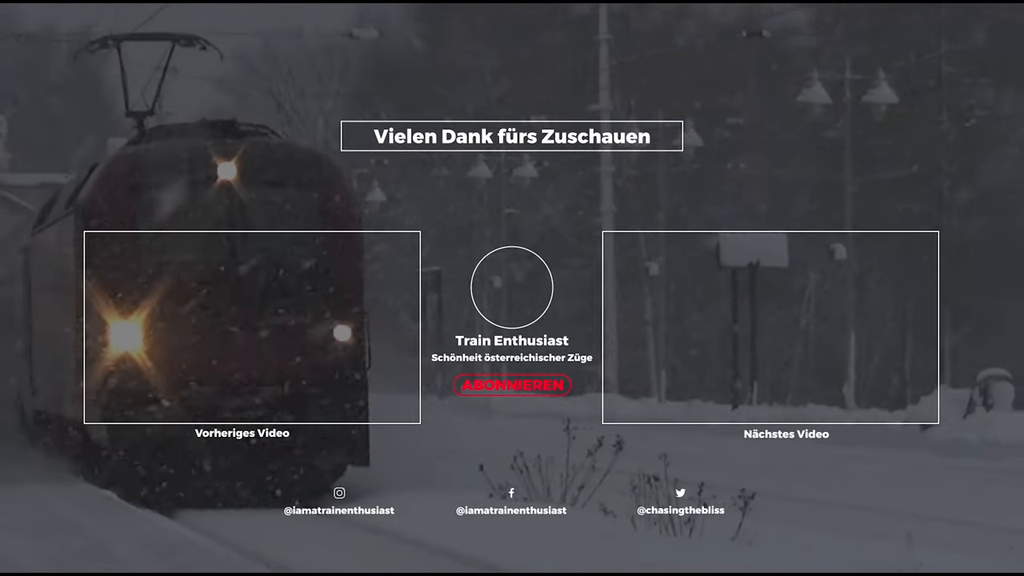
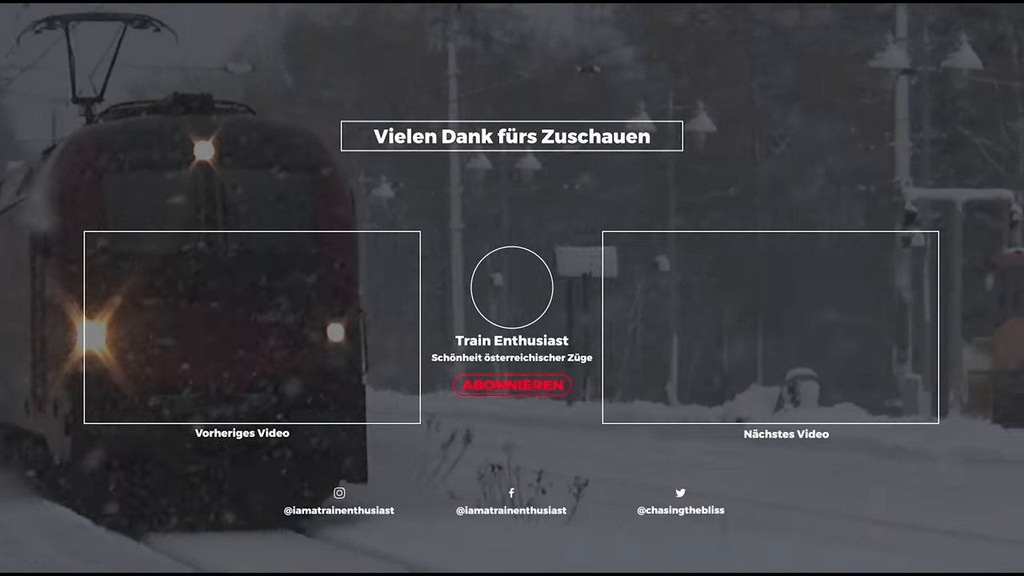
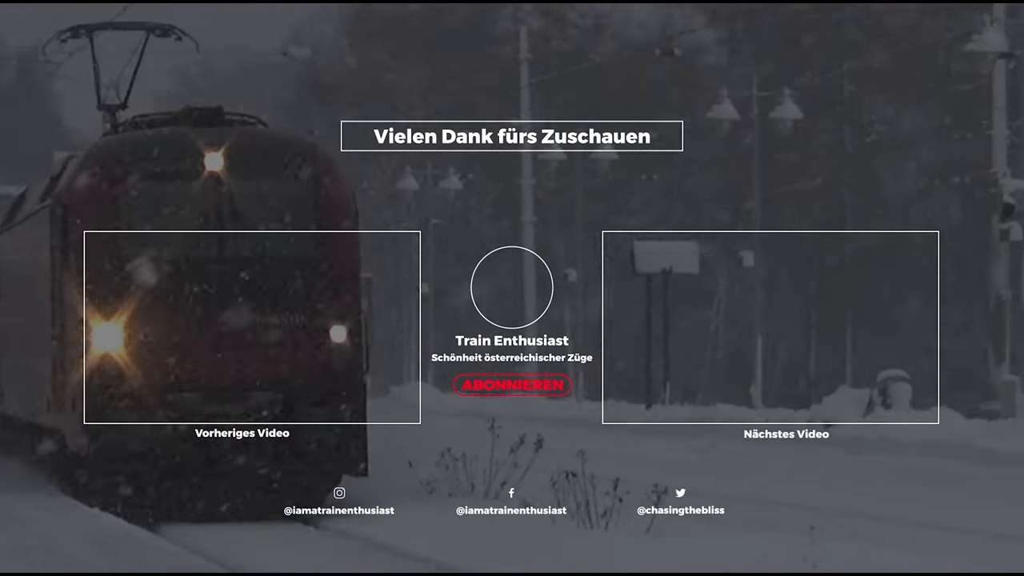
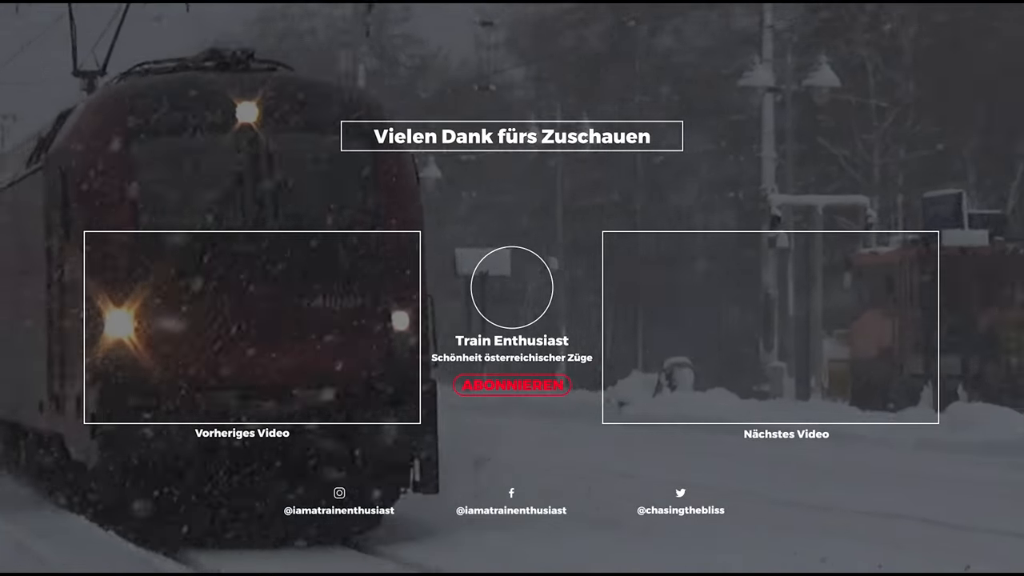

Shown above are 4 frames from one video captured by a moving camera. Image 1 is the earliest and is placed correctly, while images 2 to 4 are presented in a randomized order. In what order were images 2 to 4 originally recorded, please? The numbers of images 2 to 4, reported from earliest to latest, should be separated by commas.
3, 2, 4
